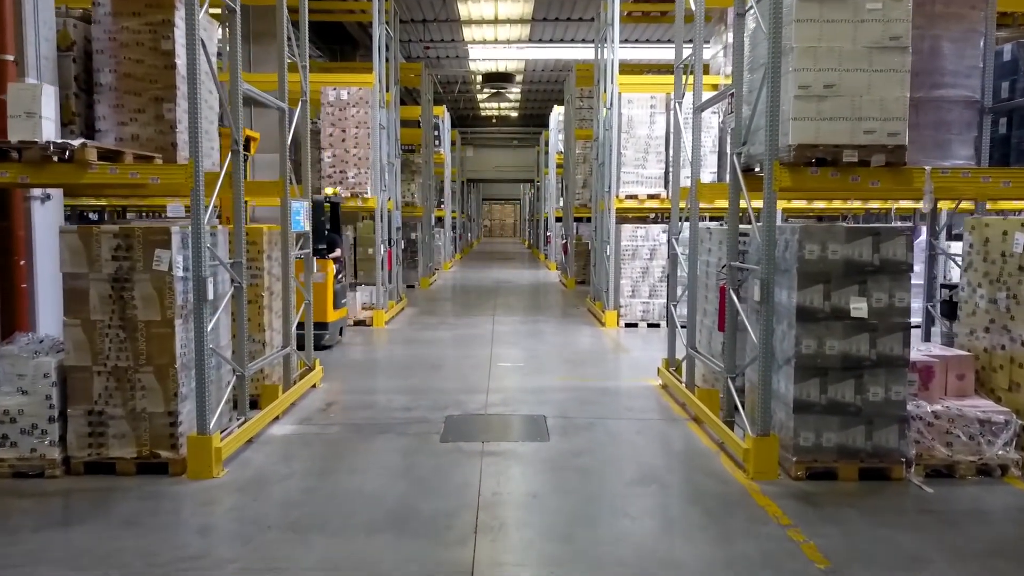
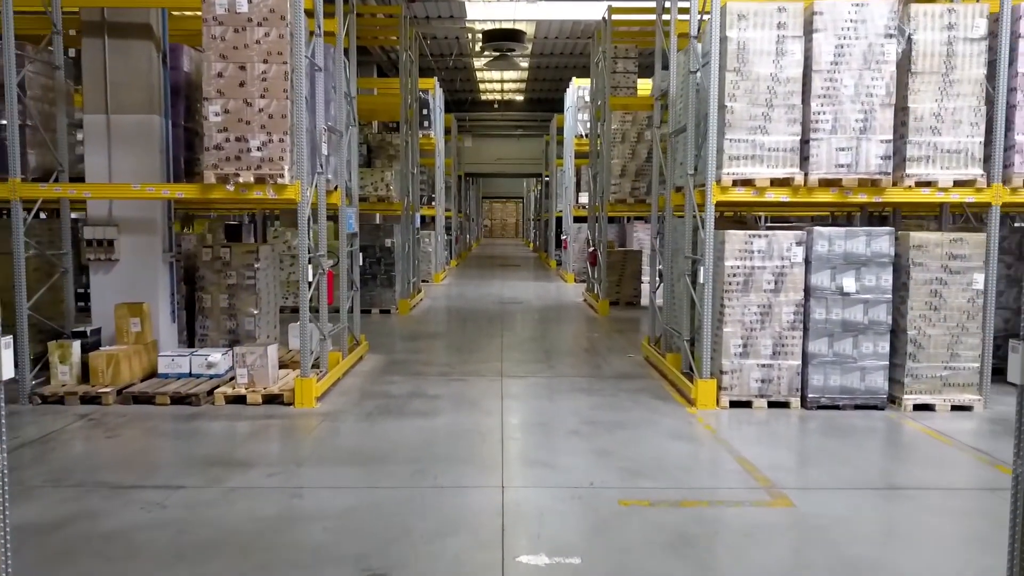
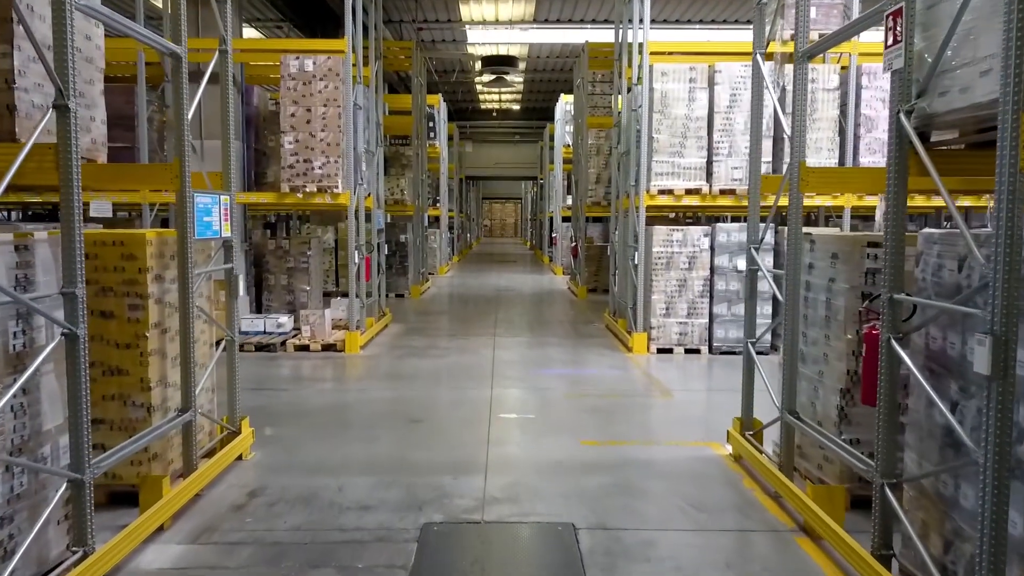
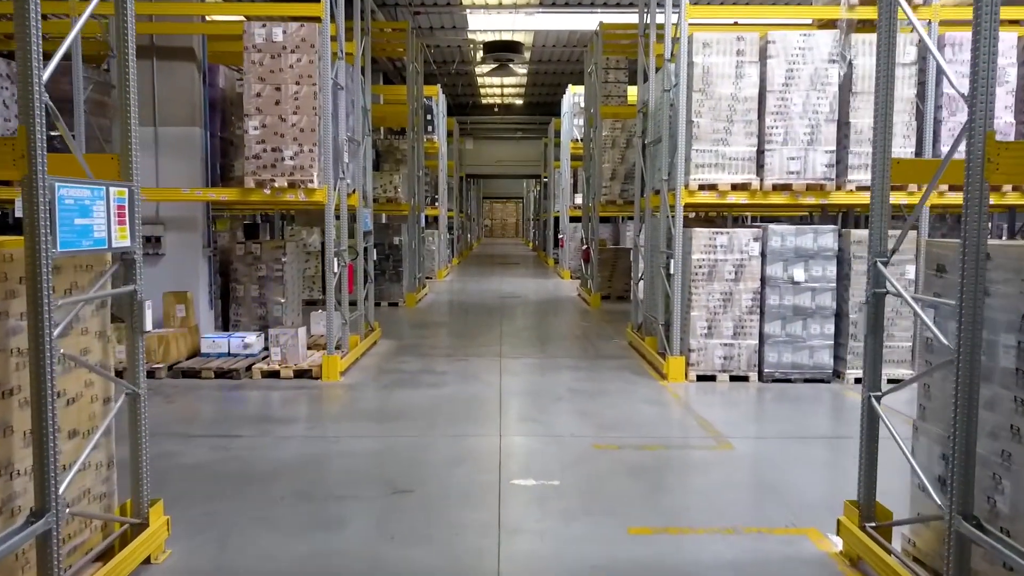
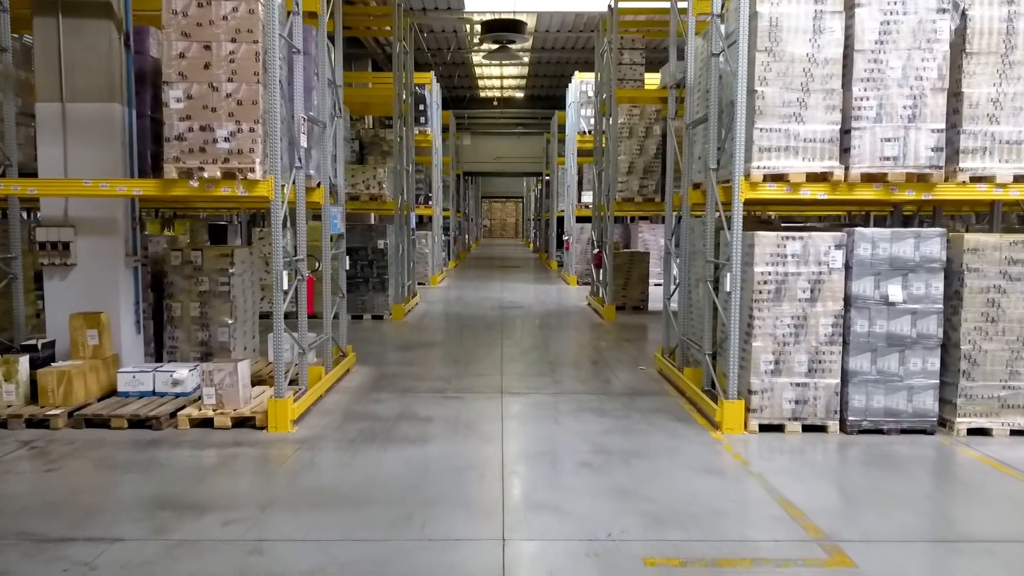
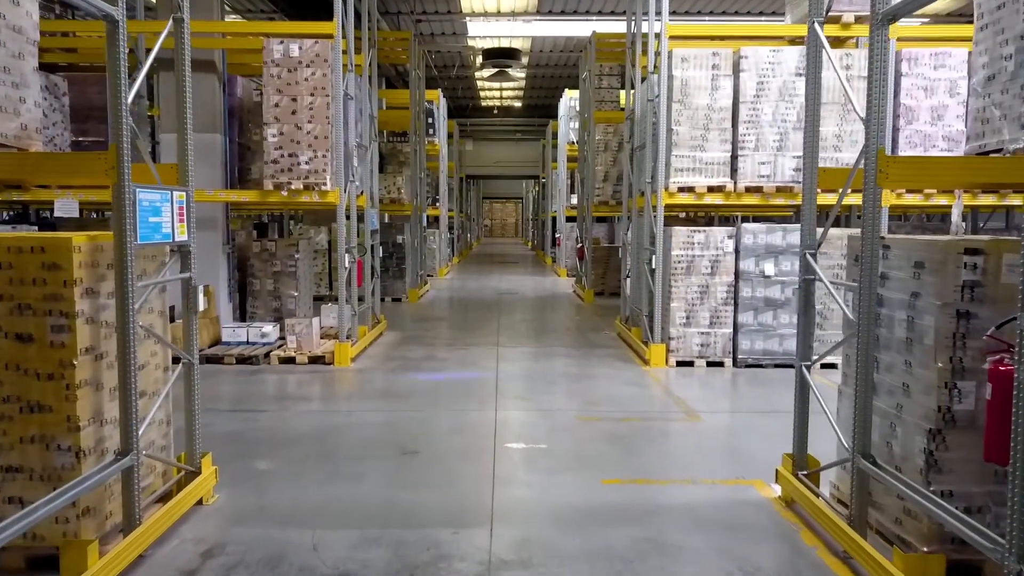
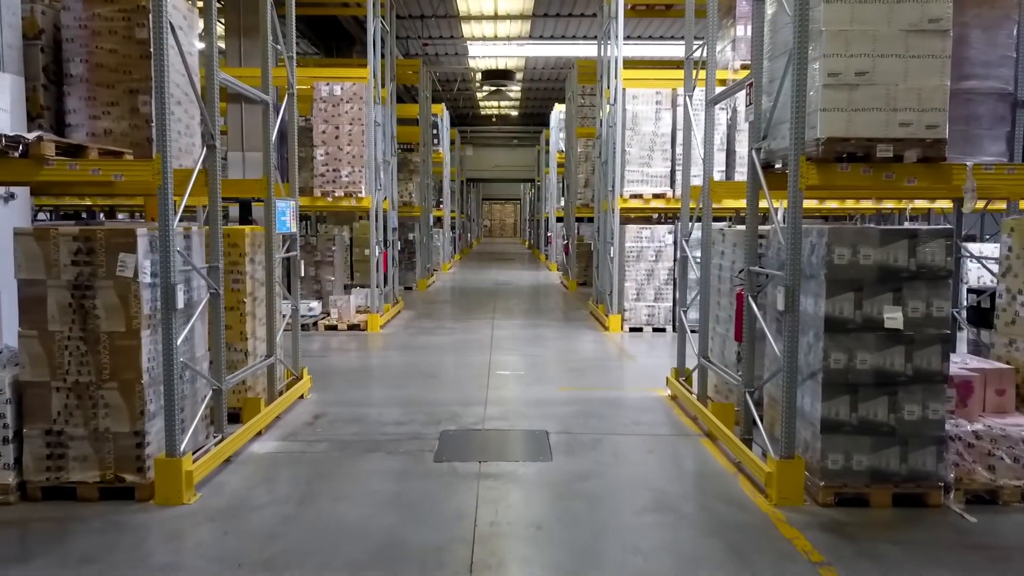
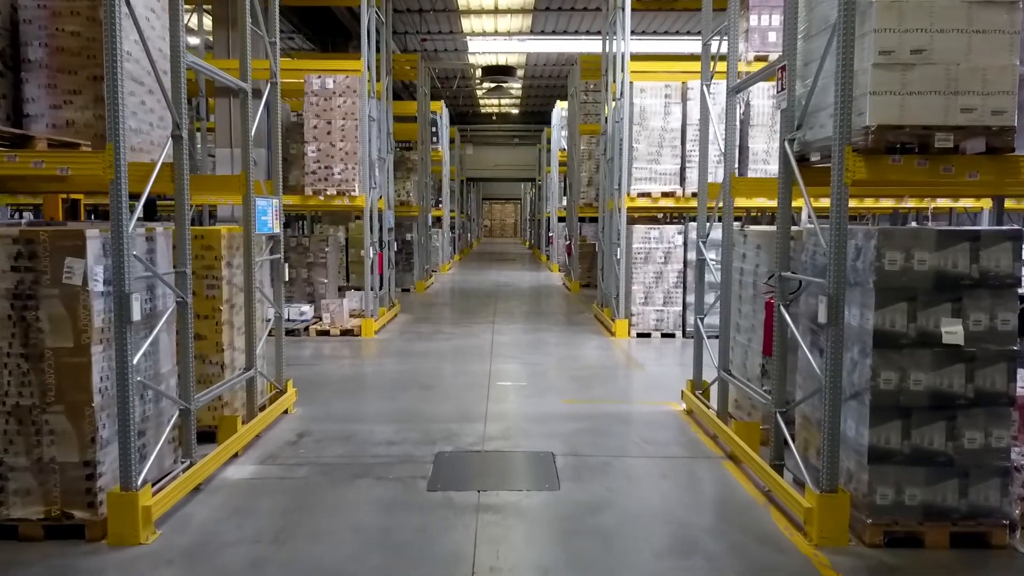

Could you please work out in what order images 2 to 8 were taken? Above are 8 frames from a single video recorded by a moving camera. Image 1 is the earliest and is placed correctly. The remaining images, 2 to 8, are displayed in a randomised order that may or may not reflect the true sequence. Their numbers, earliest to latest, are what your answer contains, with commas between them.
7, 8, 3, 6, 4, 2, 5
